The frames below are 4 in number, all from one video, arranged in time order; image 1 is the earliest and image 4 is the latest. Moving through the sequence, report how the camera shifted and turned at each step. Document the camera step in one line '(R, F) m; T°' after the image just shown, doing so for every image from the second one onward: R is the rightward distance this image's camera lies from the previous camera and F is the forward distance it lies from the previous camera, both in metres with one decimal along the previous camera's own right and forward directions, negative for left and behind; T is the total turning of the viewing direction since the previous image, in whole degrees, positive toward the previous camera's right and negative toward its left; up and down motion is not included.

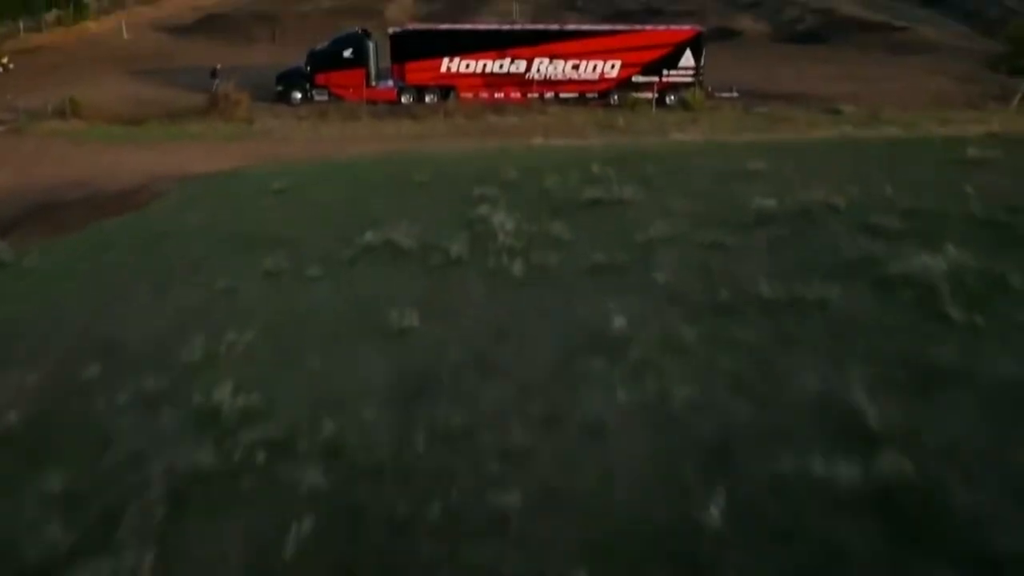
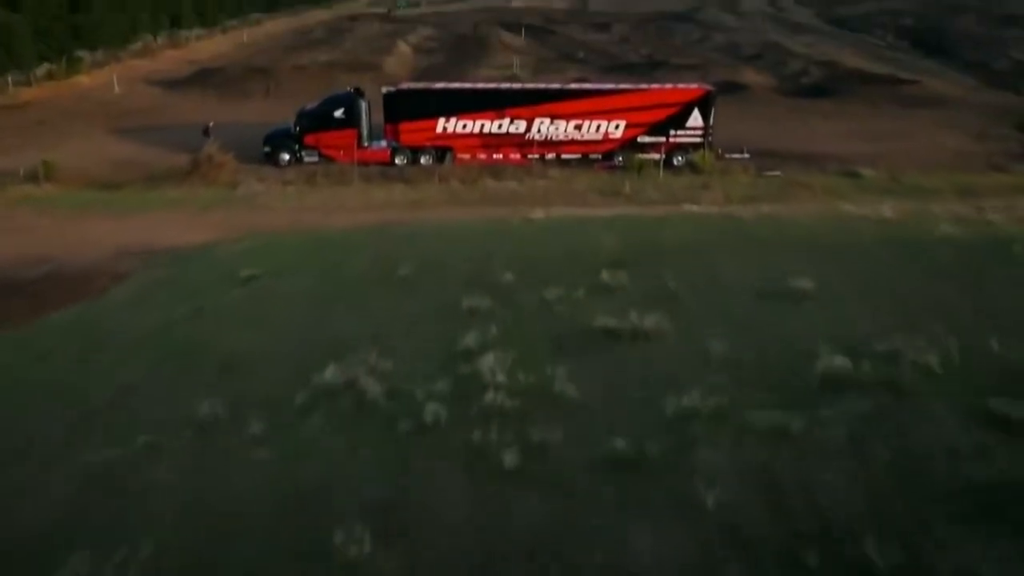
(+0.1, +1.6) m; 0°
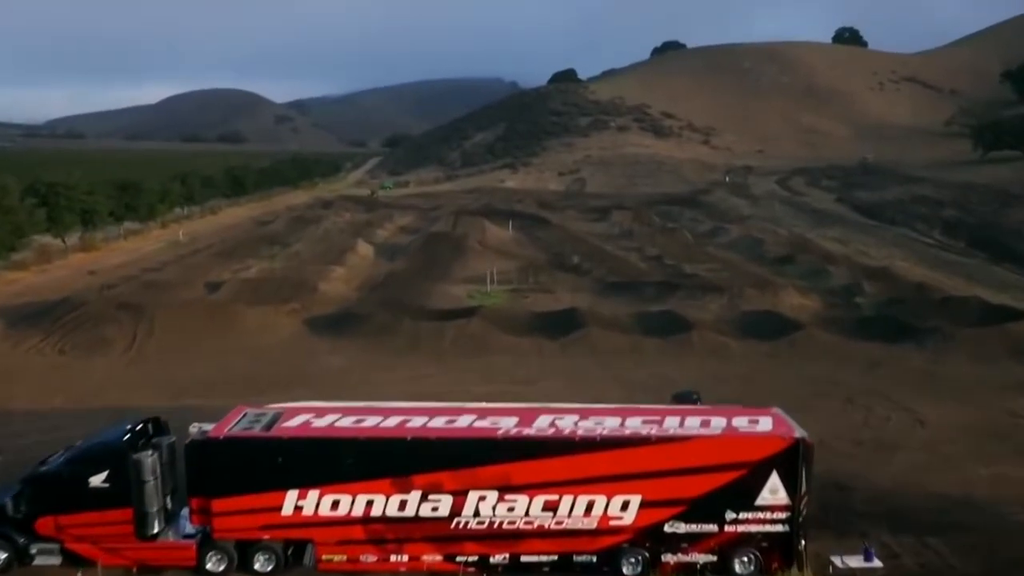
(+1.5, +12.0) m; 0°
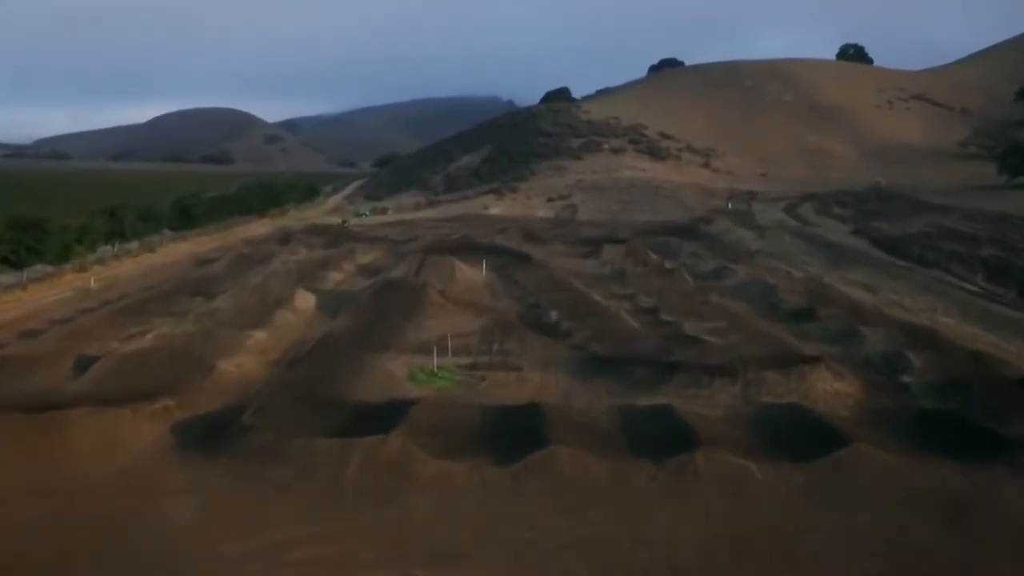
(+1.8, +8.6) m; 0°
